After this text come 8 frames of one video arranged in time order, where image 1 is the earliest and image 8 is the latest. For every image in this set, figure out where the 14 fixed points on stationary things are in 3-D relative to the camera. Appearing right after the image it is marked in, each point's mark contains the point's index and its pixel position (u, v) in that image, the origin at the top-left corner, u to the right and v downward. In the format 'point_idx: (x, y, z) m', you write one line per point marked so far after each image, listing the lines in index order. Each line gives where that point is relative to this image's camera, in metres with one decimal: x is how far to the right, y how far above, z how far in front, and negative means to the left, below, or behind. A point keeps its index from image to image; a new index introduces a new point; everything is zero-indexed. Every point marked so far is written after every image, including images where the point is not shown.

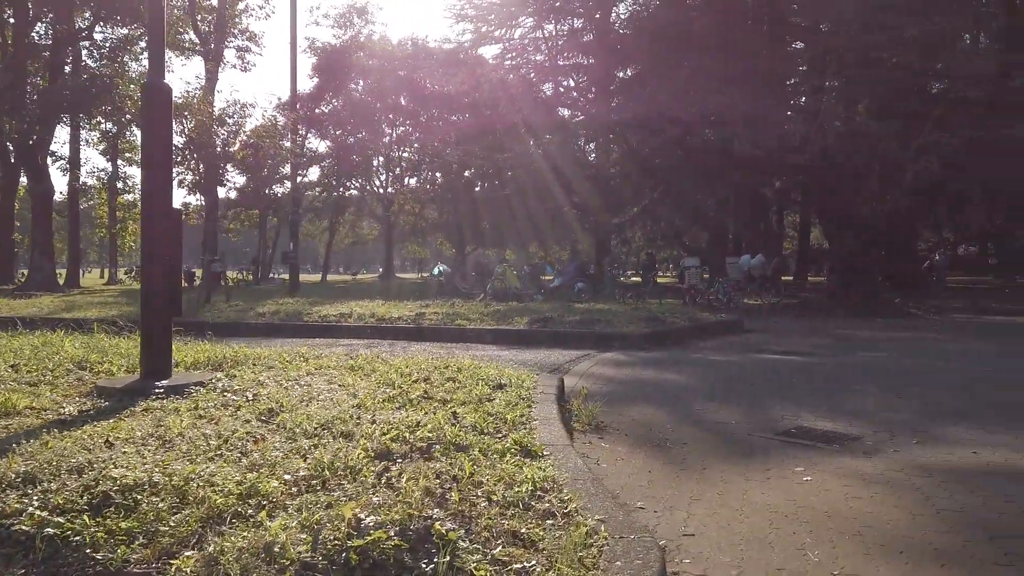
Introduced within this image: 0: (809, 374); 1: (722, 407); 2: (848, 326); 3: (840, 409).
0: (+3.8, -1.1, +9.5) m
1: (+2.0, -1.1, +7.3) m
2: (+7.9, -0.9, +17.8) m
3: (+3.1, -1.1, +7.2) m
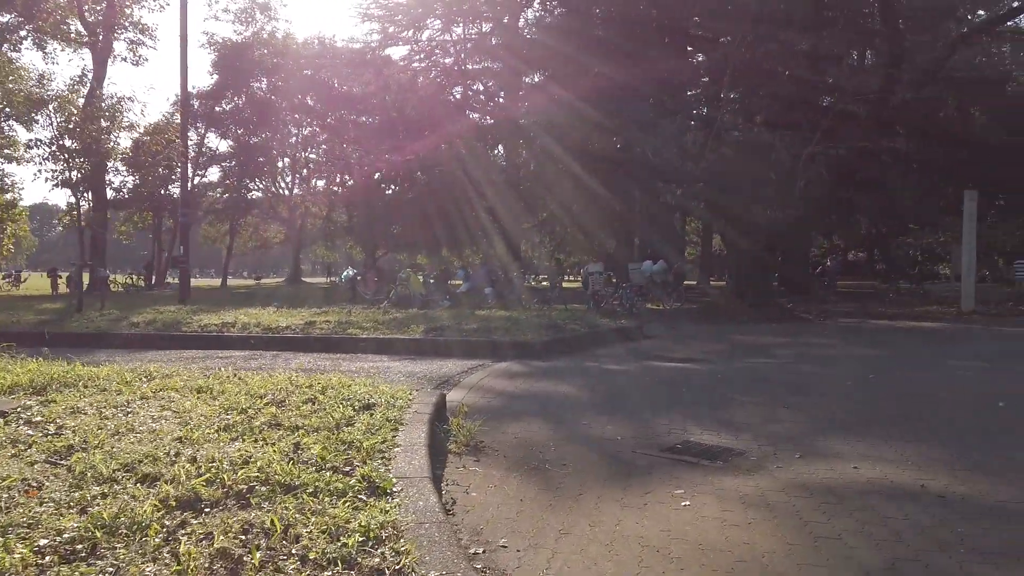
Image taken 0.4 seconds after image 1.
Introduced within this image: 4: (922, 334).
0: (+2.4, -1.2, +9.4) m
1: (+0.9, -1.2, +7.0) m
2: (+5.6, -1.0, +18.1) m
3: (+2.0, -1.2, +7.0) m
4: (+8.6, -1.0, +15.7) m
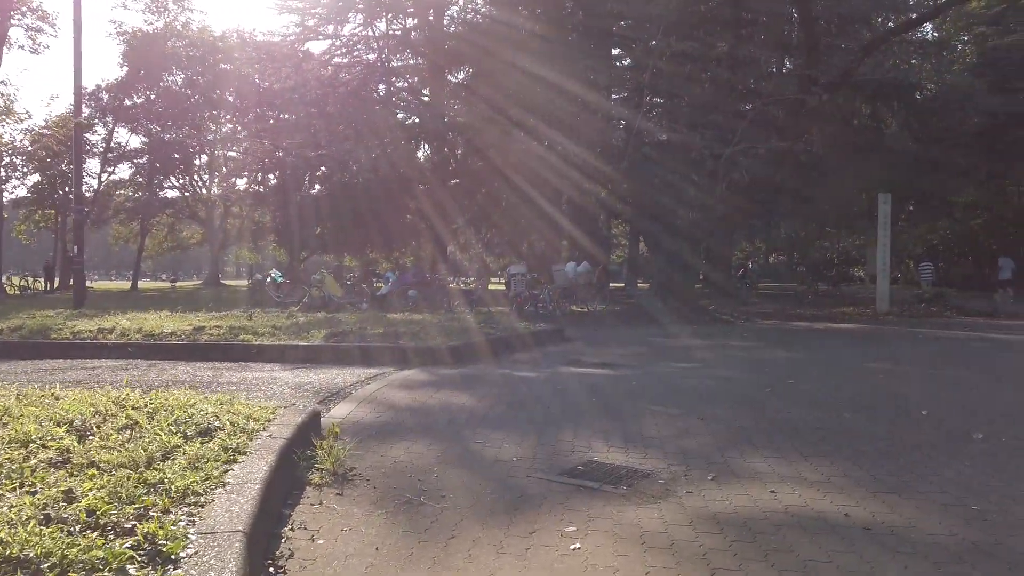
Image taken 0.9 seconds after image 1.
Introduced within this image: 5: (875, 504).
0: (+1.2, -1.2, +8.8) m
1: (0.0, -1.2, +6.3) m
2: (+3.6, -1.1, +17.7) m
3: (+1.1, -1.2, +6.3) m
4: (+6.8, -1.0, +15.6) m
5: (+2.2, -1.3, +4.6) m
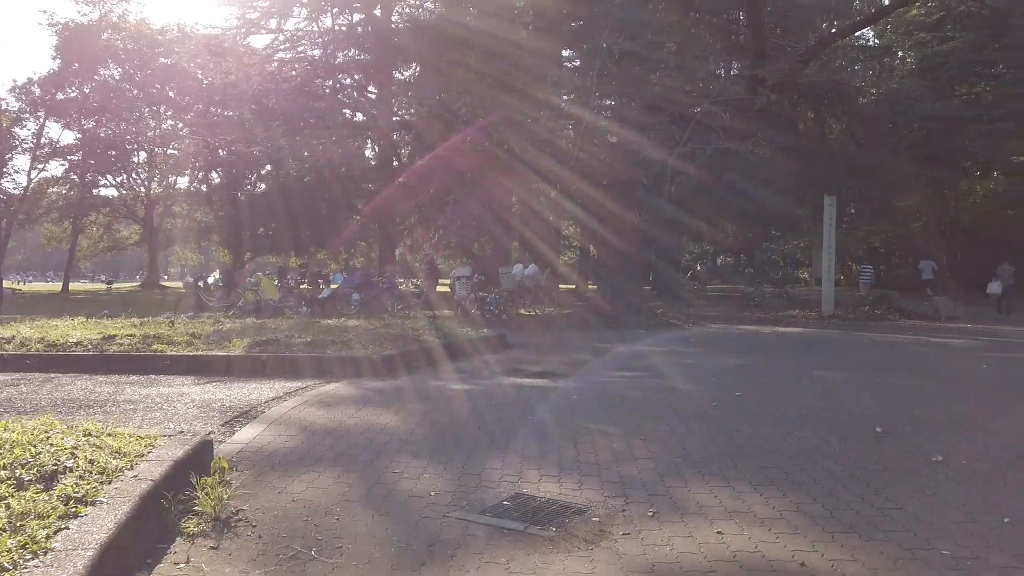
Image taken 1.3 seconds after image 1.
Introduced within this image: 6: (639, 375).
0: (+0.5, -1.3, +8.2) m
1: (-0.6, -1.3, +5.6) m
2: (+2.3, -1.1, +17.2) m
3: (+0.5, -1.3, +5.7) m
4: (+5.7, -1.1, +15.3) m
5: (+1.7, -1.4, +4.1) m
6: (+1.8, -1.2, +10.8) m
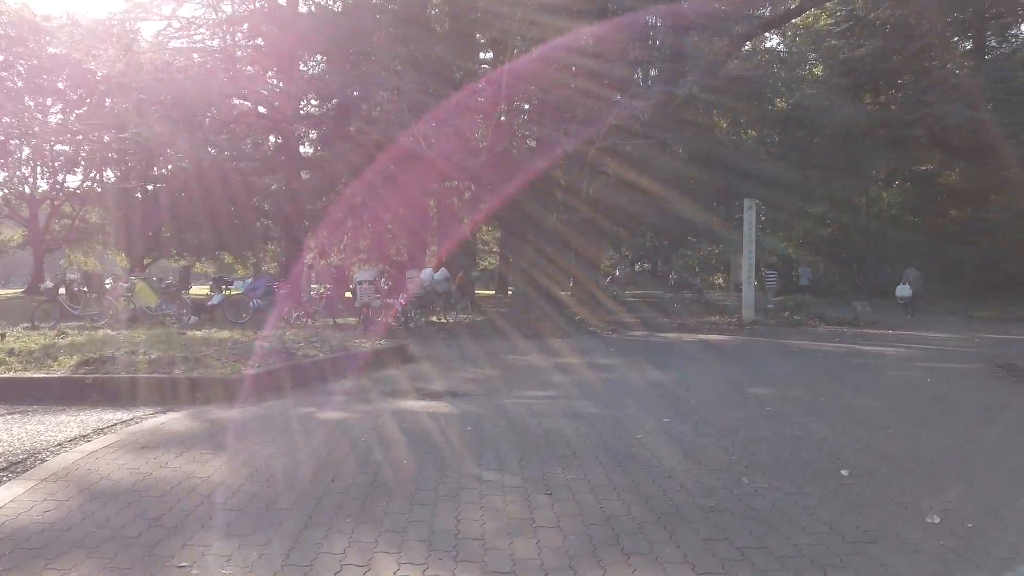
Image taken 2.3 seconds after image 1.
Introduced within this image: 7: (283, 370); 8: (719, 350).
0: (-0.6, -1.3, +6.5) m
1: (-1.4, -1.3, +3.9) m
2: (+0.3, -1.3, +15.7) m
3: (-0.3, -1.3, +4.1) m
4: (+3.9, -1.2, +14.2) m
5: (+1.1, -1.4, +2.6) m
6: (+0.5, -1.3, +9.3) m
7: (-3.0, -1.1, +10.1) m
8: (+3.9, -1.2, +14.1) m
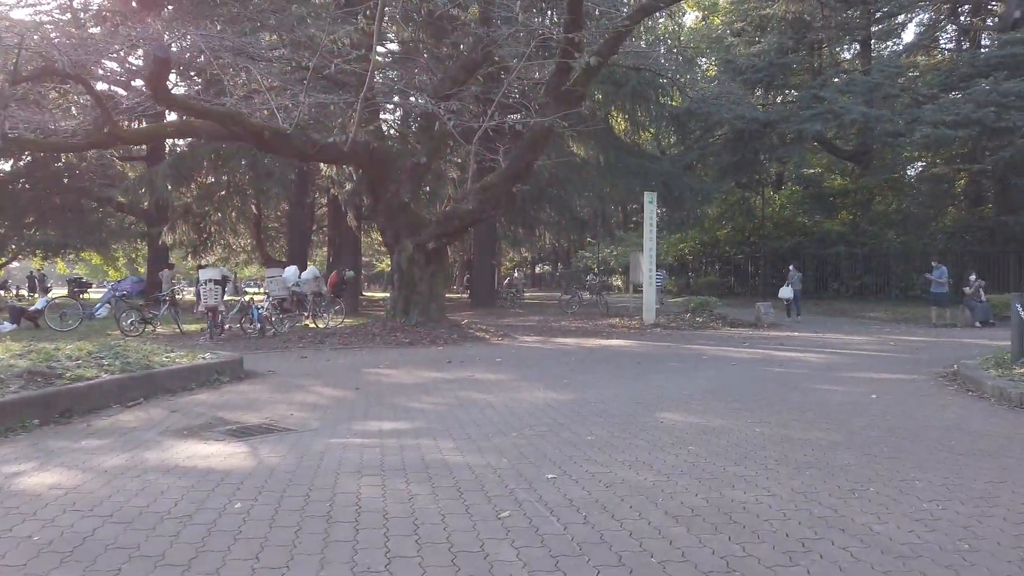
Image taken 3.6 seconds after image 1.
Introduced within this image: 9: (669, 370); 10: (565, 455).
0: (-1.7, -1.3, +4.0) m
1: (-2.2, -1.3, +1.3) m
2: (-2.0, -1.2, +13.3) m
3: (-1.1, -1.3, +1.6) m
4: (+1.7, -1.1, +12.2) m
5: (+0.5, -1.3, +0.4) m
6: (-1.0, -1.3, +6.9) m
7: (-4.5, -1.1, +7.3) m
8: (+1.7, -1.2, +12.1) m
9: (+2.3, -1.2, +11.0) m
10: (+0.3, -1.2, +5.5) m
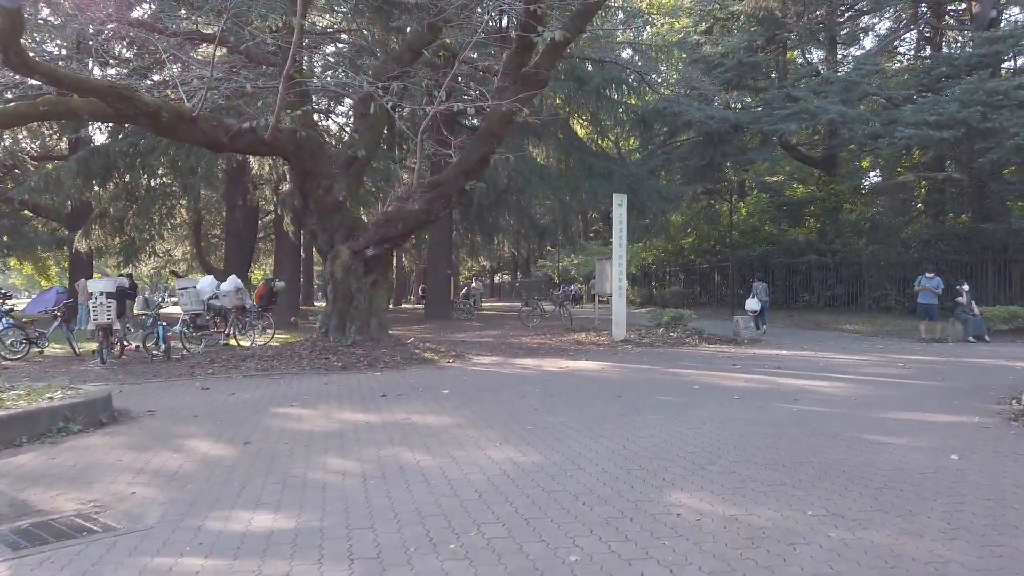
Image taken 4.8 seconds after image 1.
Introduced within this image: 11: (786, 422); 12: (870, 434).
0: (-1.9, -1.4, +1.6) m
1: (-2.2, -1.4, -1.2) m
2: (-2.7, -1.5, +10.8) m
3: (-1.2, -1.4, -0.8) m
4: (+1.1, -1.3, +9.9) m
5: (+0.5, -1.4, -2.0) m
6: (-1.4, -1.4, +4.5) m
7: (-4.9, -1.2, +4.7) m
8: (+1.1, -1.4, +9.8) m
9: (+1.7, -1.3, +8.8) m
10: (0.0, -1.4, +3.2) m
11: (+2.7, -1.3, +7.4) m
12: (+3.1, -1.3, +6.7) m
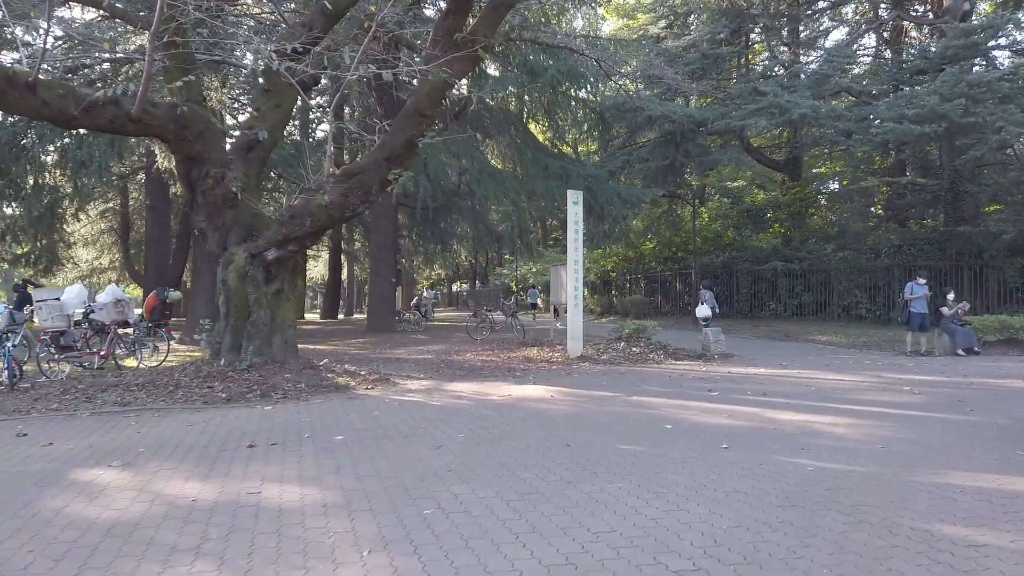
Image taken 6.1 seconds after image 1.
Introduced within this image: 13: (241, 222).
0: (-2.3, -1.4, -1.0) m
1: (-2.5, -1.4, -3.8) m
2: (-3.5, -1.6, +8.2) m
3: (-1.5, -1.4, -3.3) m
4: (+0.2, -1.4, +7.4) m
5: (+0.2, -1.4, -4.4) m
6: (-1.9, -1.5, +2.0) m
7: (-5.5, -1.3, +1.9) m
8: (+0.3, -1.5, +7.4) m
9: (+0.9, -1.4, +6.4) m
10: (-0.4, -1.4, +0.7) m
11: (+2.0, -1.4, +5.1) m
12: (+2.5, -1.4, +4.4) m
13: (-4.4, +1.1, +12.4) m
